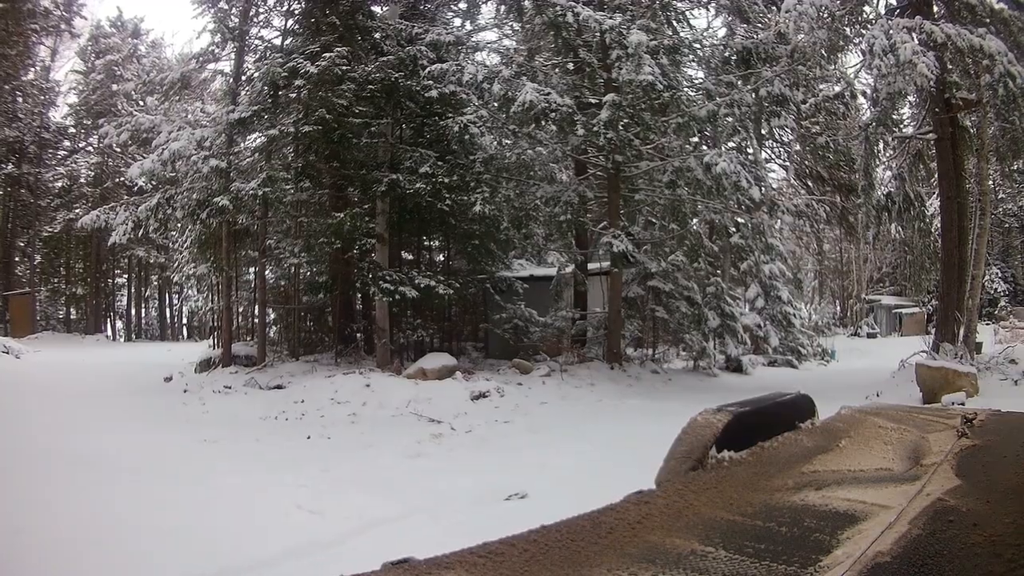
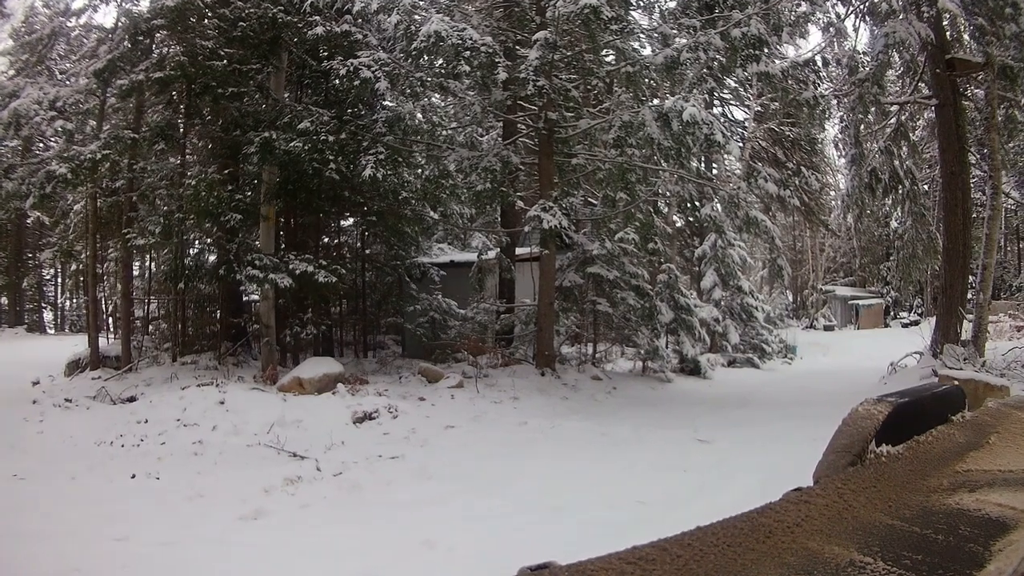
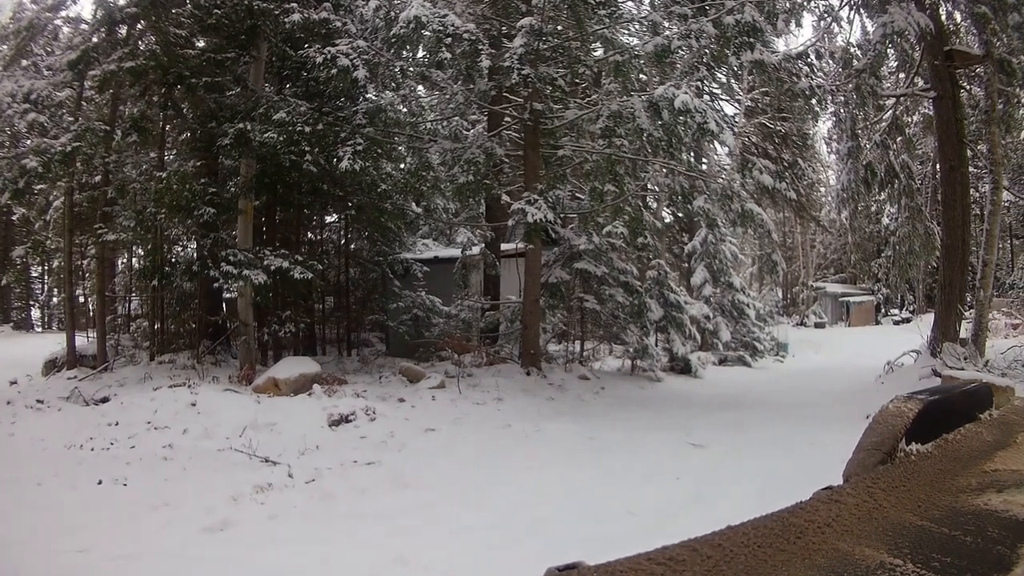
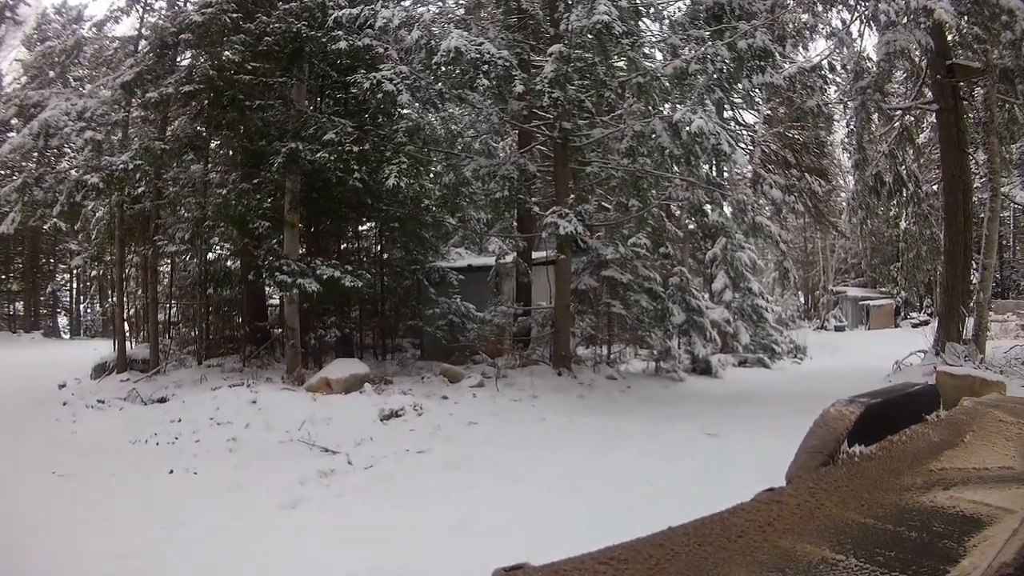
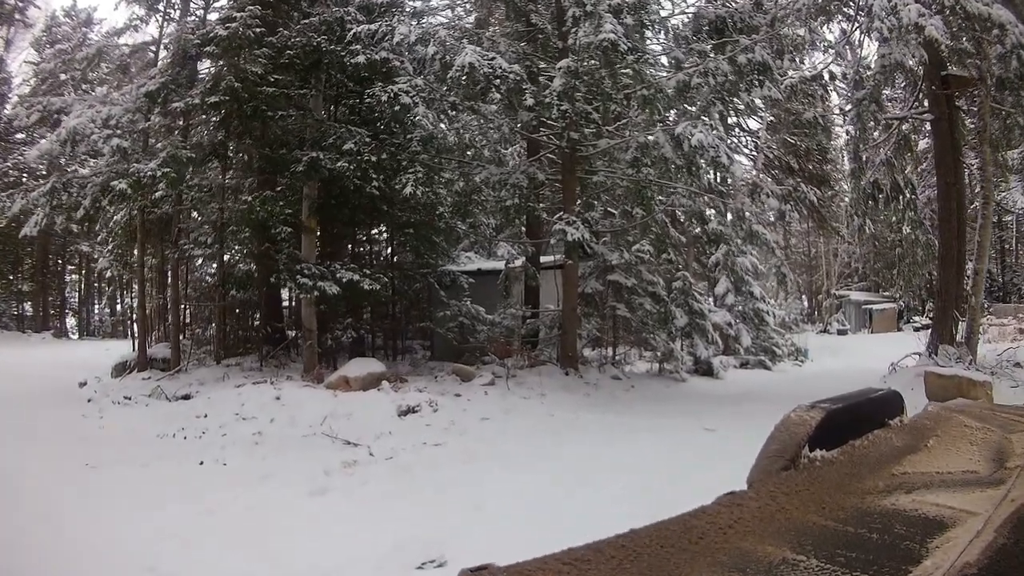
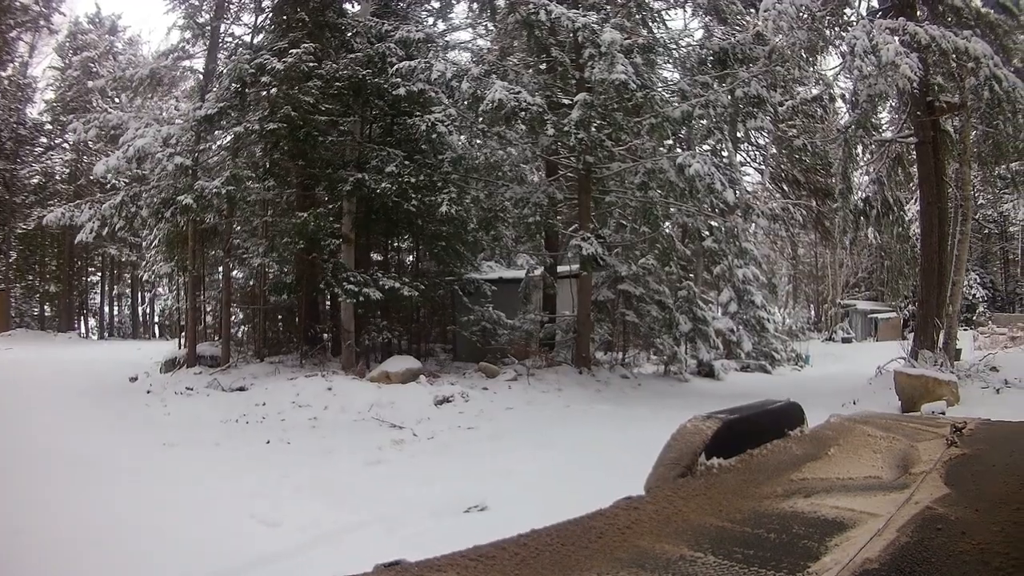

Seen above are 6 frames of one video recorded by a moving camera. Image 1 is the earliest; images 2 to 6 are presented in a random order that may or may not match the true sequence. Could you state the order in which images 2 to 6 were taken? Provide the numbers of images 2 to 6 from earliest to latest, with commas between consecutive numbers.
6, 5, 4, 2, 3
